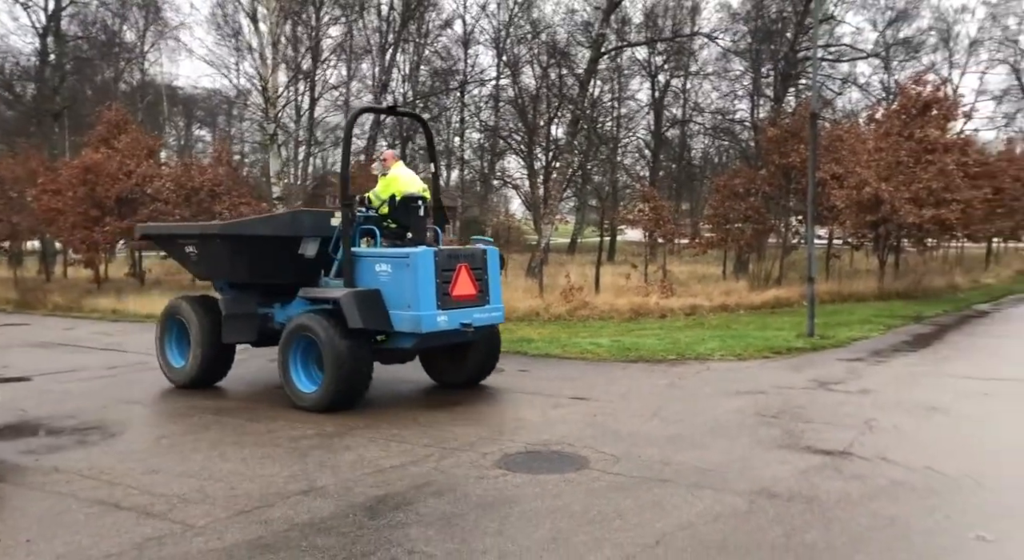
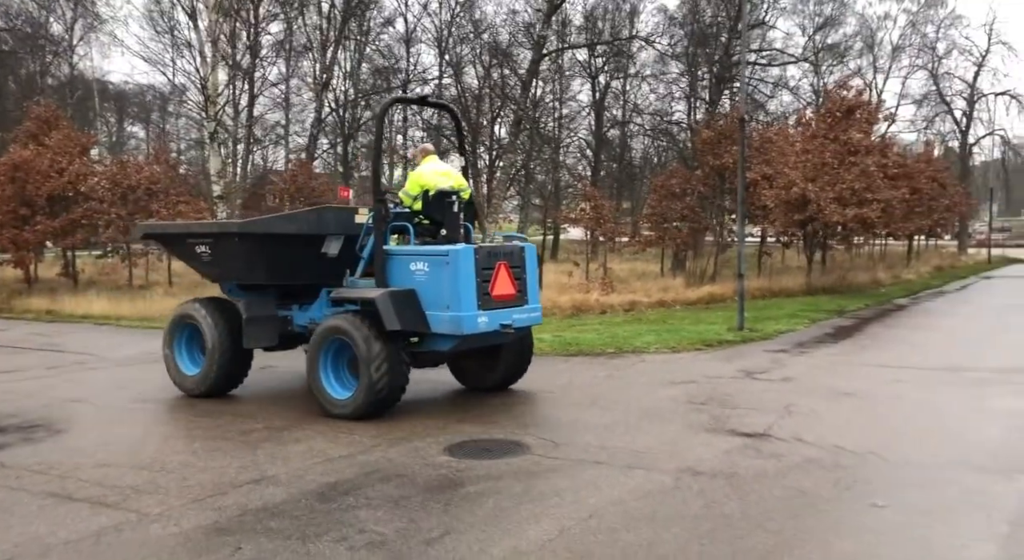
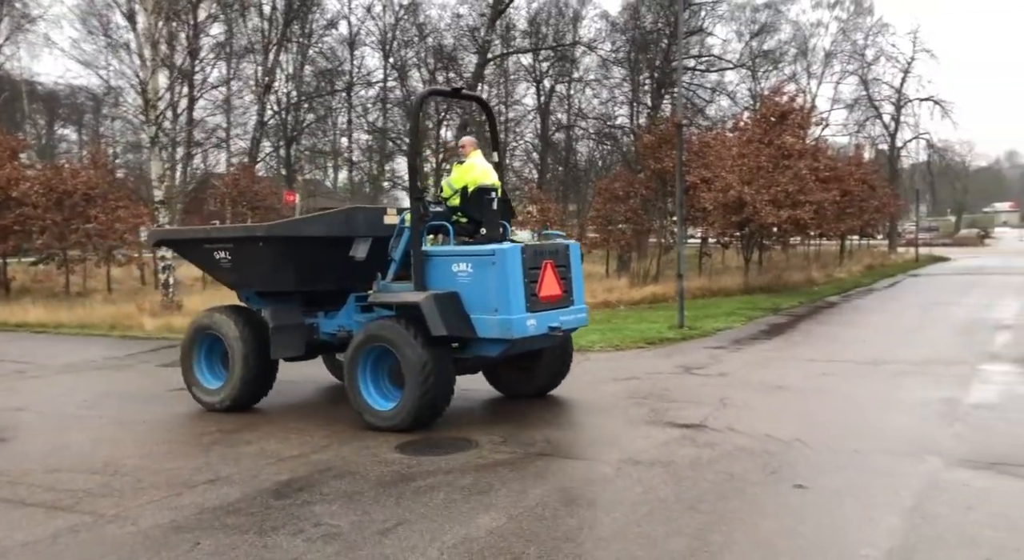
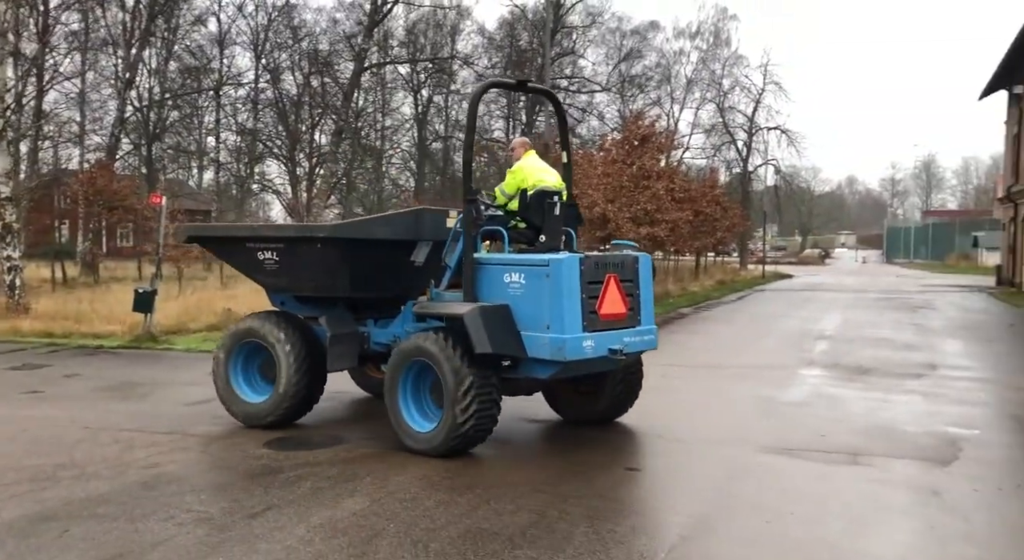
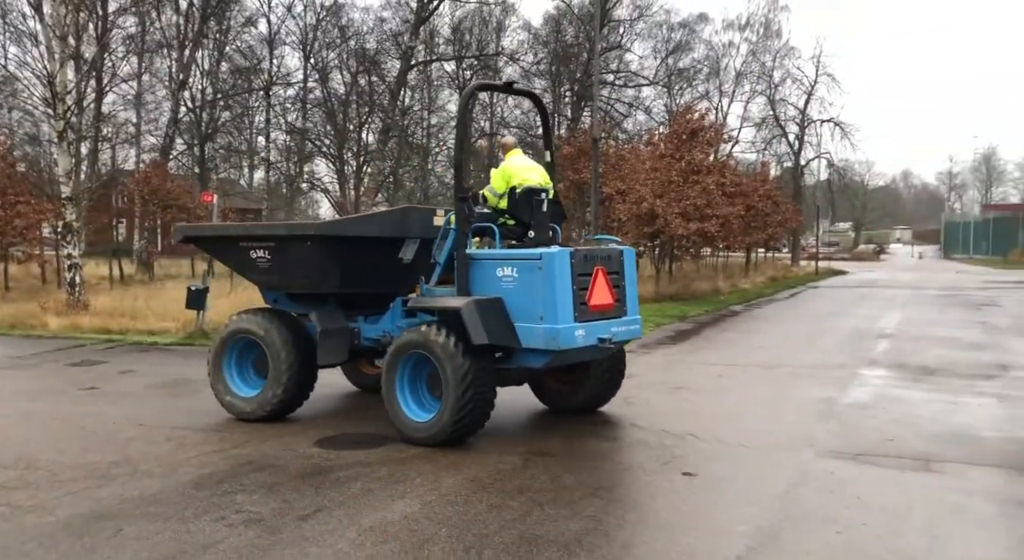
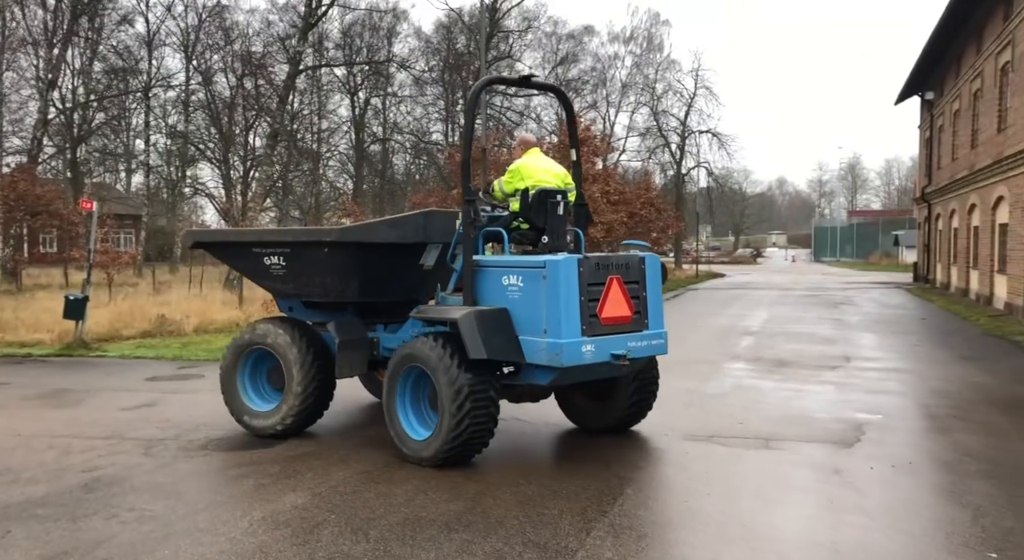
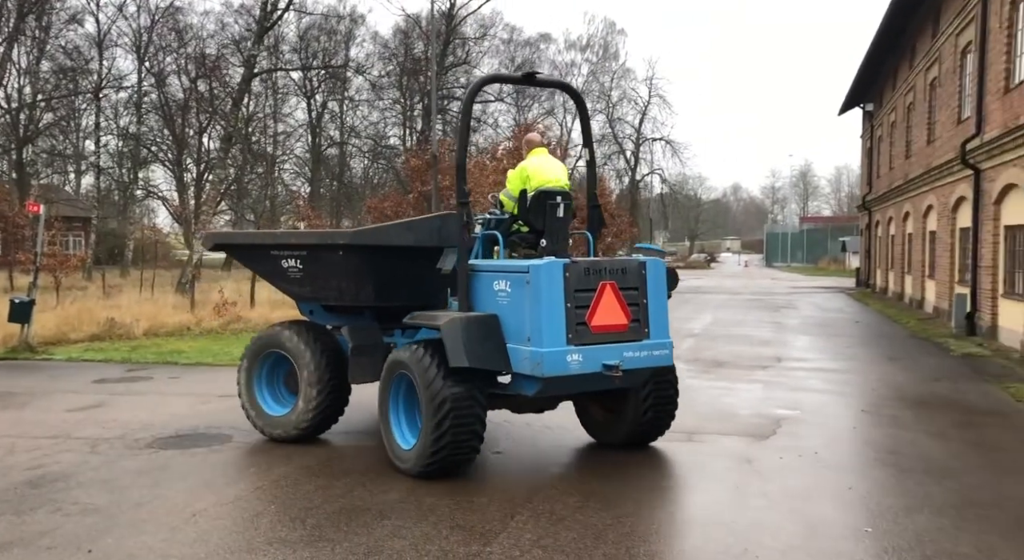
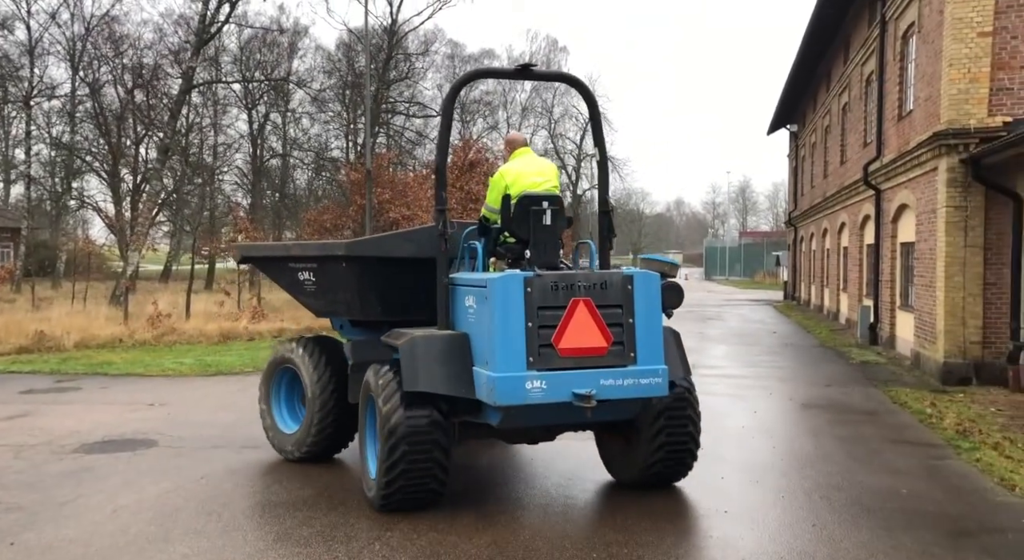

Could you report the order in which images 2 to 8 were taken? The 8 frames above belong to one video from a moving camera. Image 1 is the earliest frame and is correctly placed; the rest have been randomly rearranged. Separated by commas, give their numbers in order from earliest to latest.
2, 3, 5, 4, 6, 7, 8
